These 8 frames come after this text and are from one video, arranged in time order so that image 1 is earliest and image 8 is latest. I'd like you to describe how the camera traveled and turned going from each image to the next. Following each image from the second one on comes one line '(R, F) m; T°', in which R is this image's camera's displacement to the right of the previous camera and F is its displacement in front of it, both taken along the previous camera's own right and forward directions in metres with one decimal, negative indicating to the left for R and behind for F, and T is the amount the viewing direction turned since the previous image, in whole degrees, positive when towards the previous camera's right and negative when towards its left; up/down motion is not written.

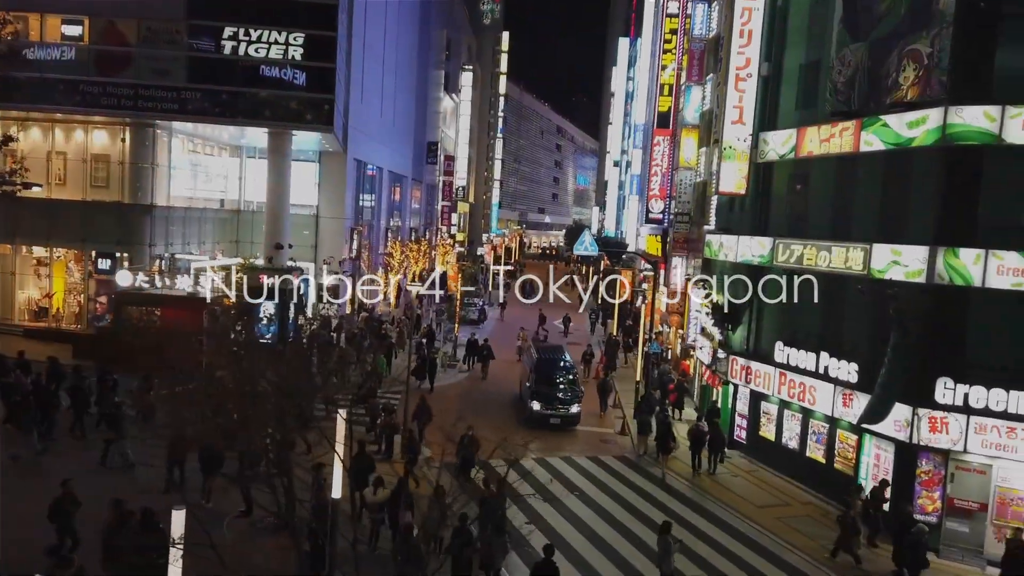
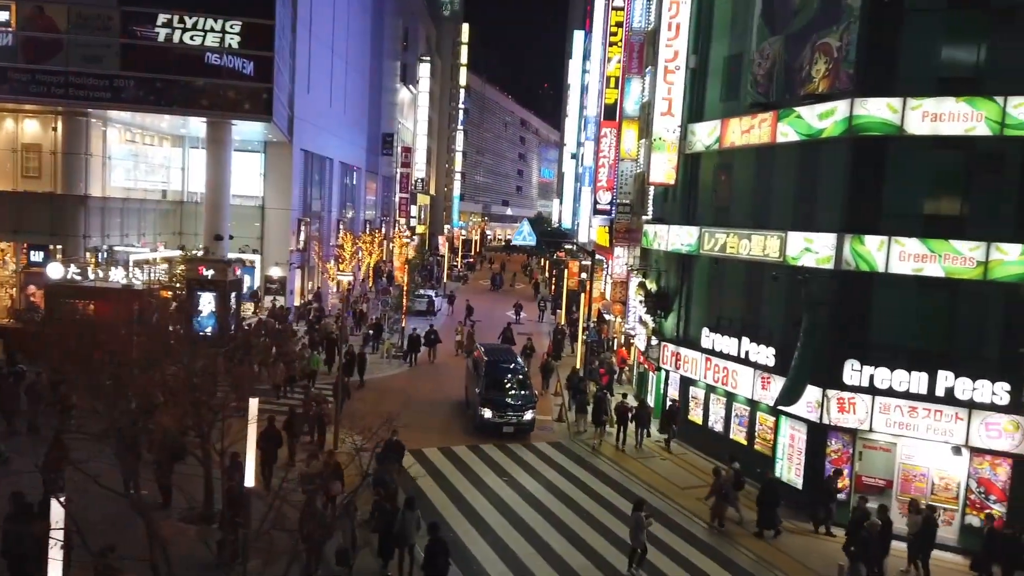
(+1.5, -0.3) m; +2°
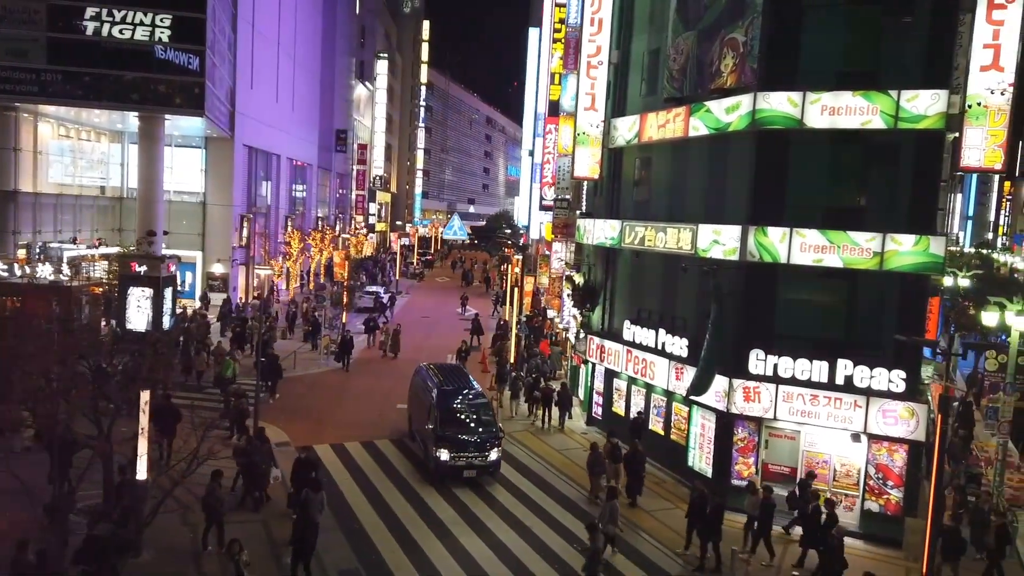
(+2.1, -0.1) m; +2°
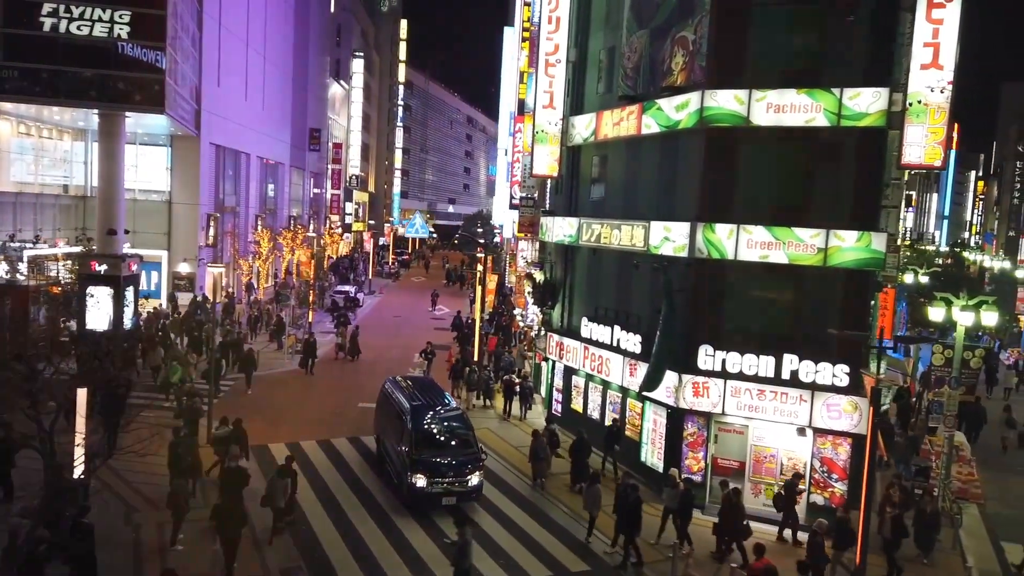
(+1.1, -0.1) m; +1°
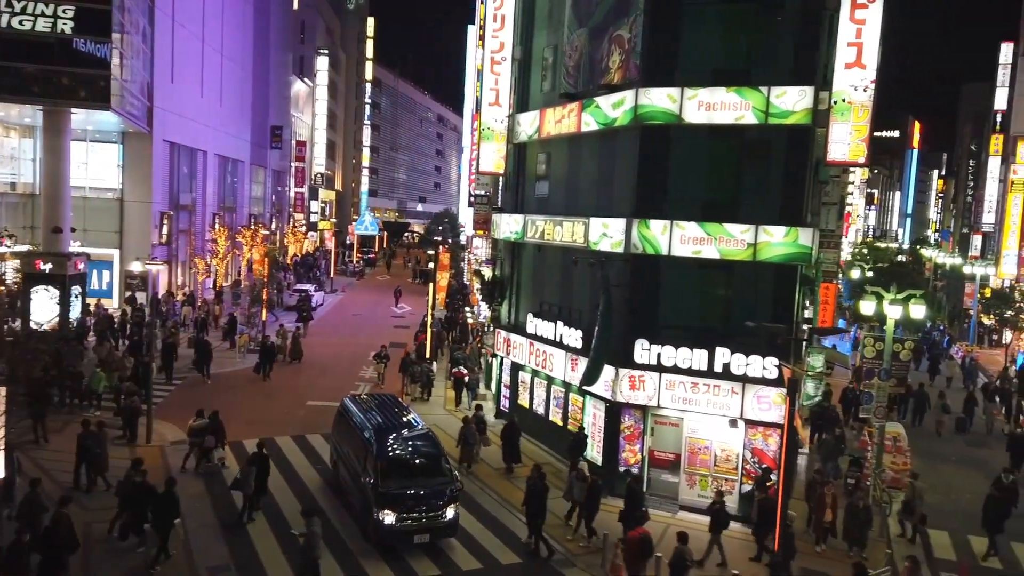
(+1.3, -0.2) m; +2°
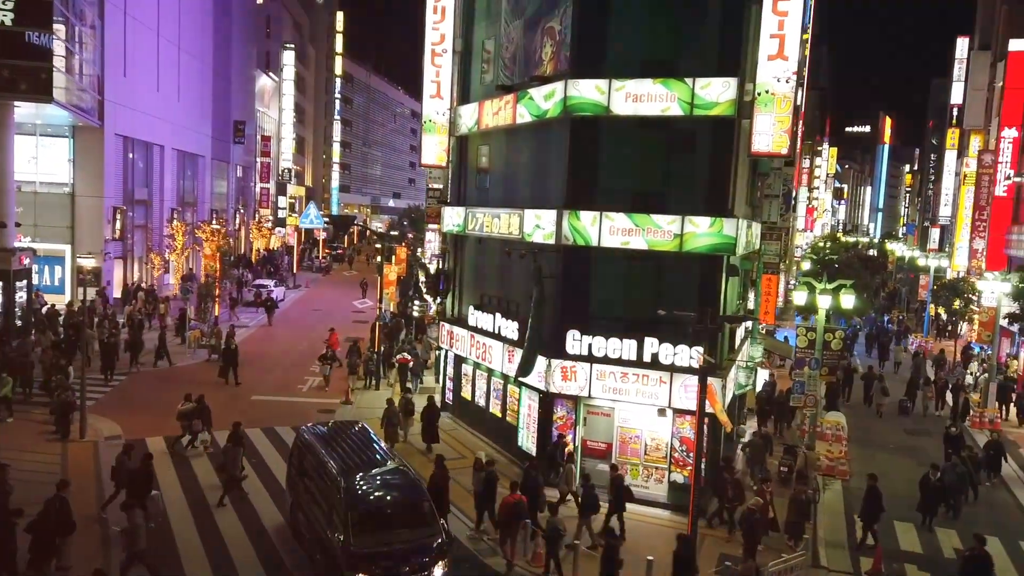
(+1.7, -0.1) m; +1°
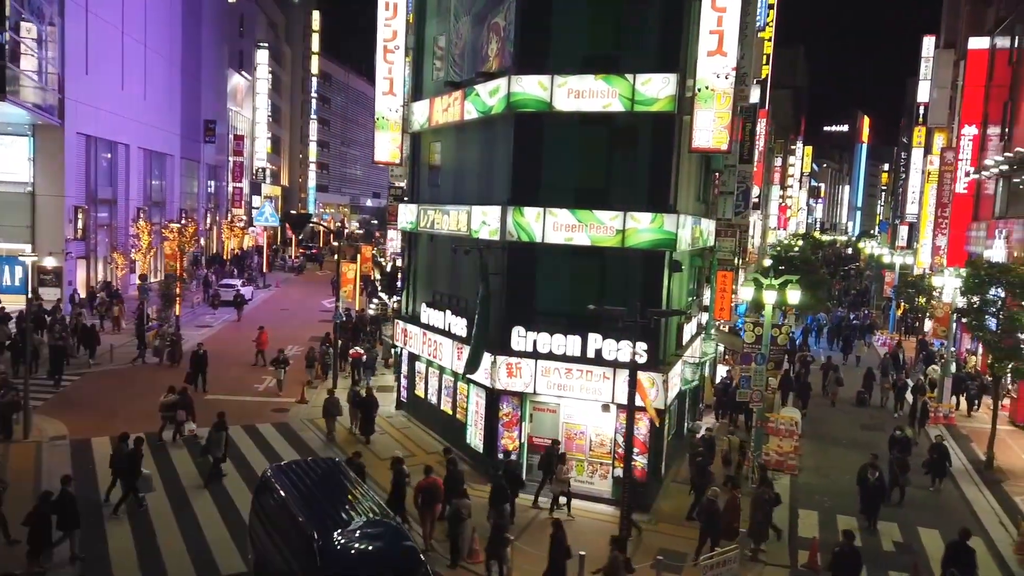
(+1.4, 0.0) m; +1°
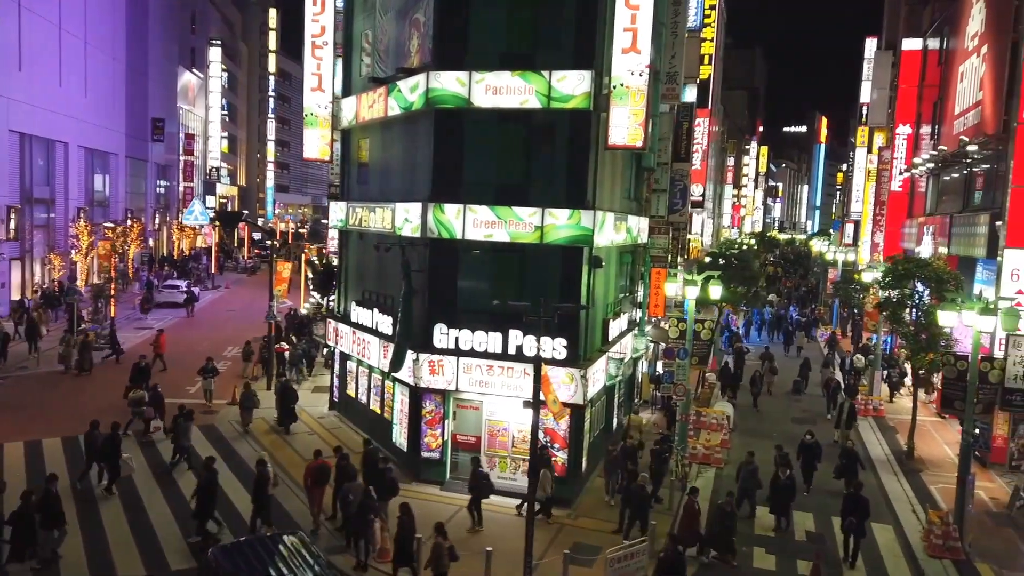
(+1.7, 0.0) m; +2°
